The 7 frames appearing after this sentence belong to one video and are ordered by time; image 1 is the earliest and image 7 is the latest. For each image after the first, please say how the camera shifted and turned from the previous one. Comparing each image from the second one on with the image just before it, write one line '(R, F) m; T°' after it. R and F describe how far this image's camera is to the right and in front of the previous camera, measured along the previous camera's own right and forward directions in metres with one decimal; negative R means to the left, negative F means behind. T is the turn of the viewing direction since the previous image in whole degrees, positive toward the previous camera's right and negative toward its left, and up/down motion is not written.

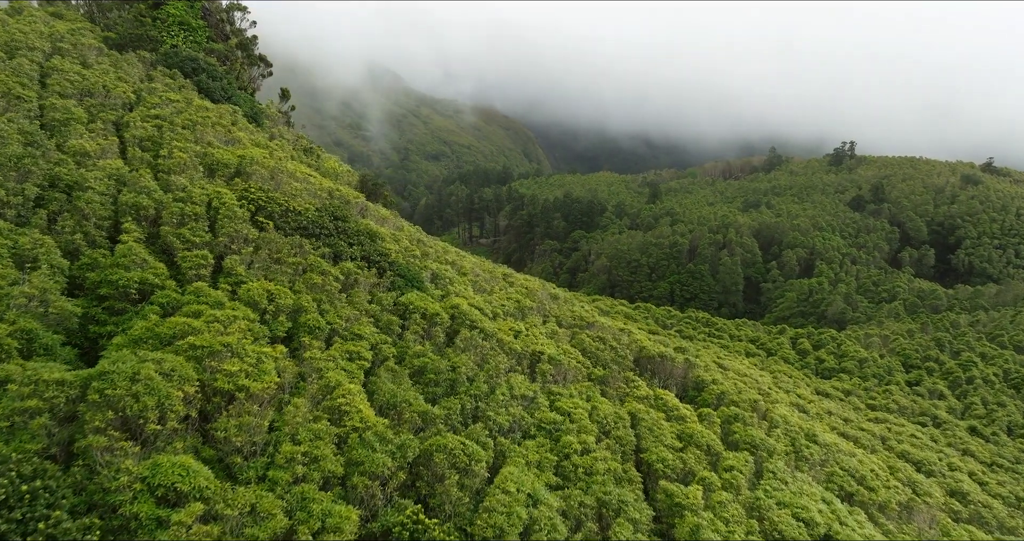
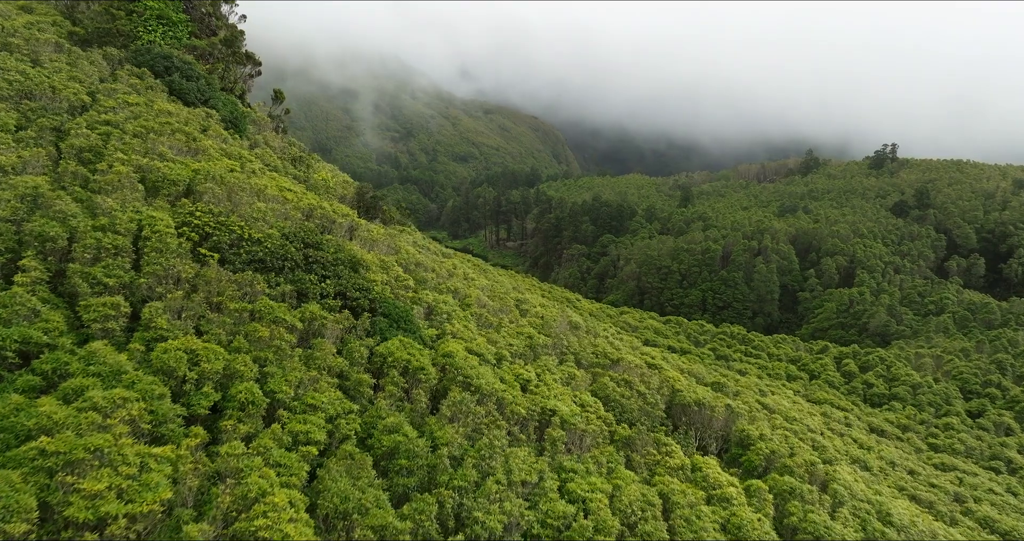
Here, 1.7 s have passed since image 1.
(+0.5, +3.7) m; -2°
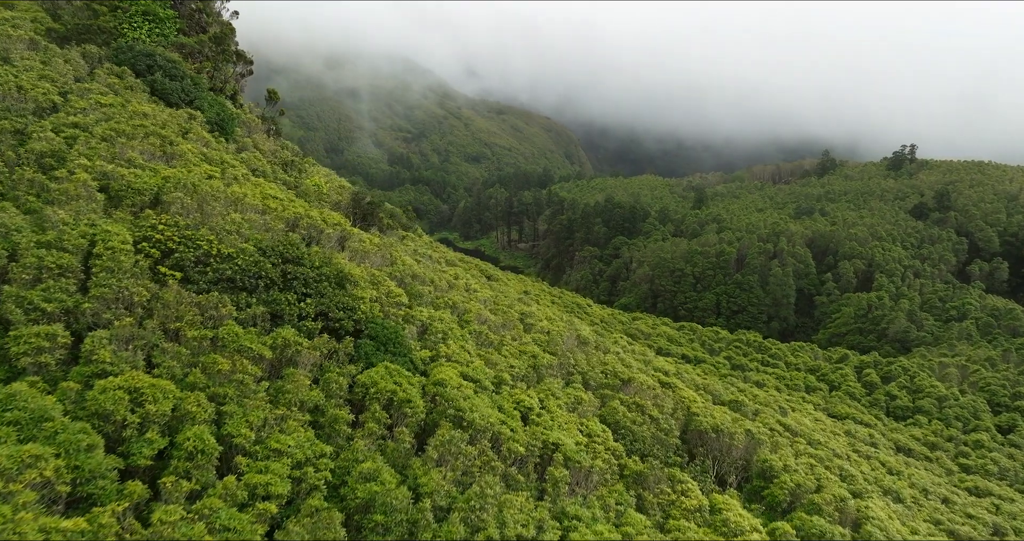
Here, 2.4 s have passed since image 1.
(+0.3, +1.6) m; -1°
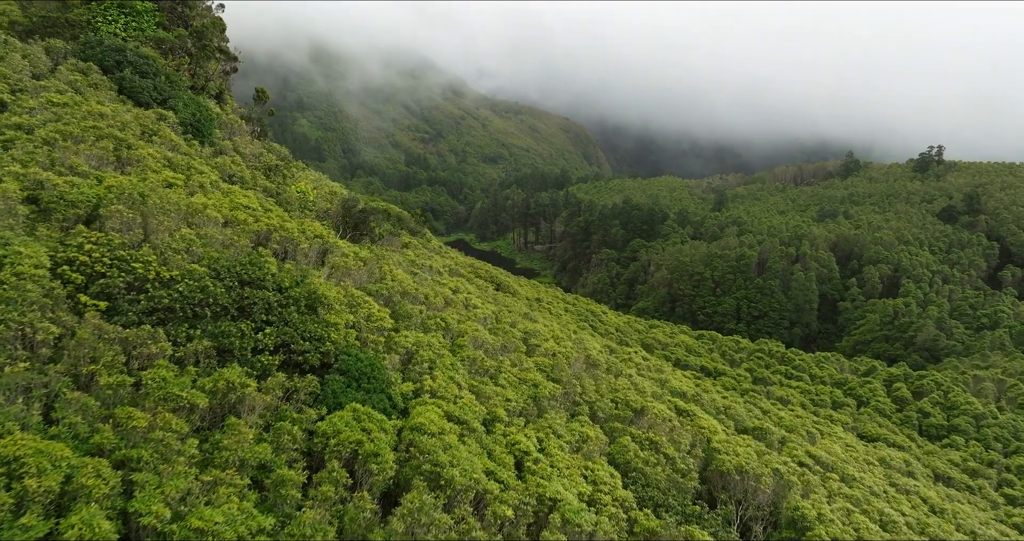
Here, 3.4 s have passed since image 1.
(+0.5, +2.2) m; -1°
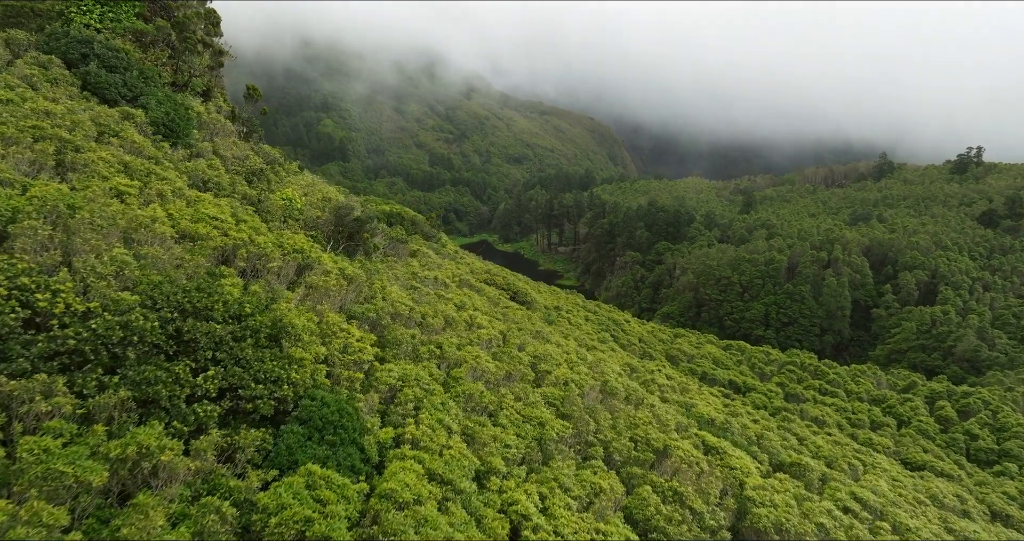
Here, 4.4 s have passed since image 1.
(+0.5, +2.4) m; -2°
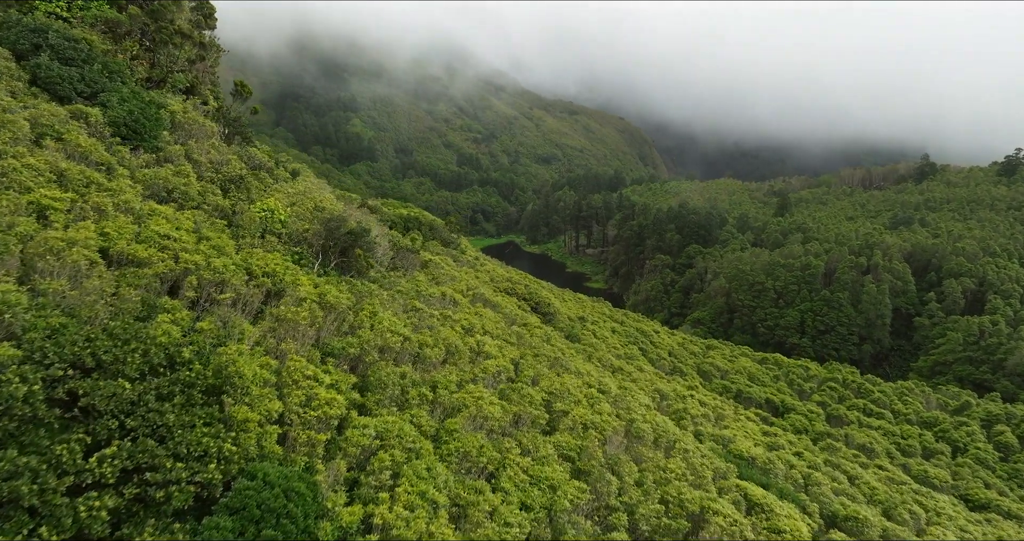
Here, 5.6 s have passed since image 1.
(+0.4, +2.7) m; -2°
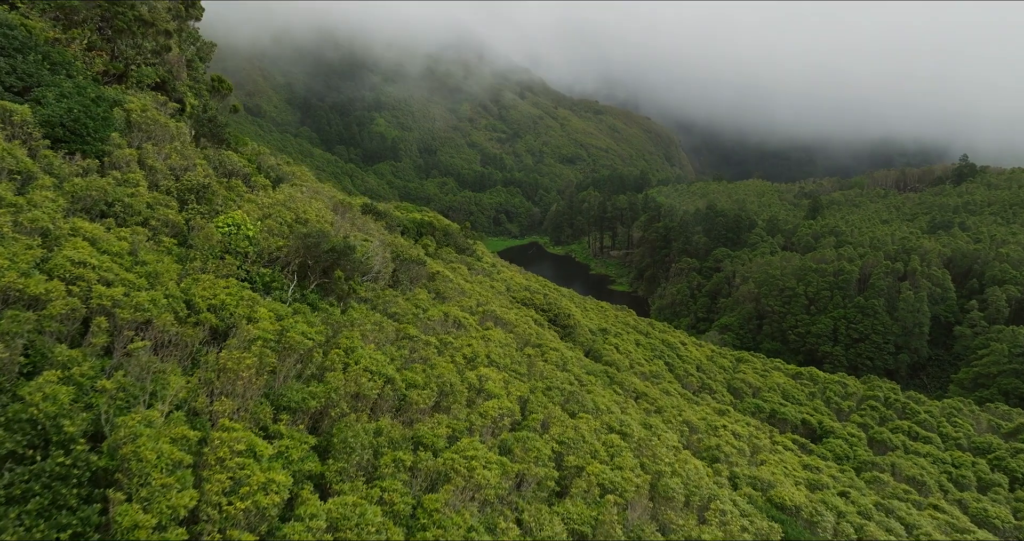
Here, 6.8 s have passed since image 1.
(+0.4, +2.8) m; -2°
